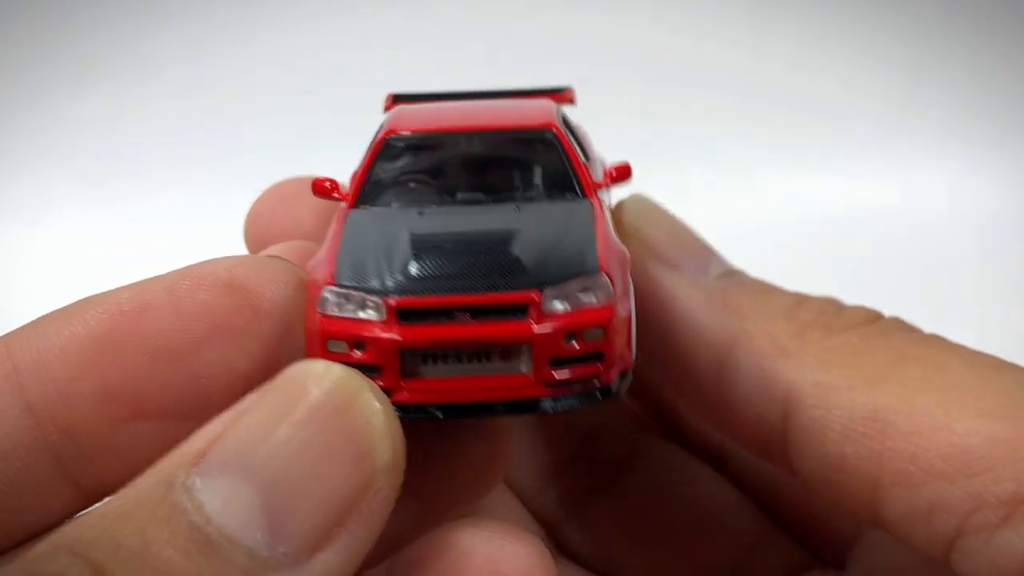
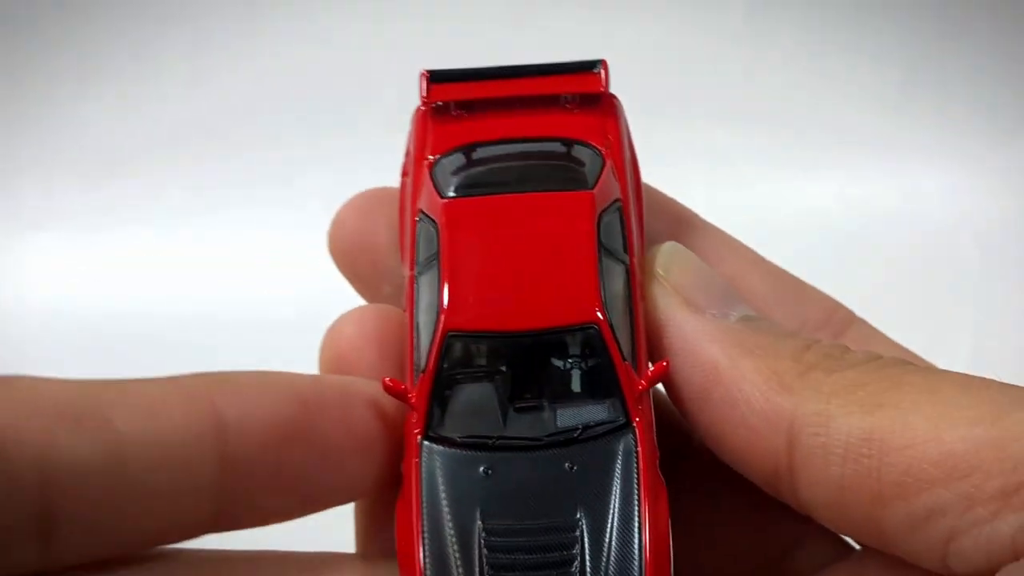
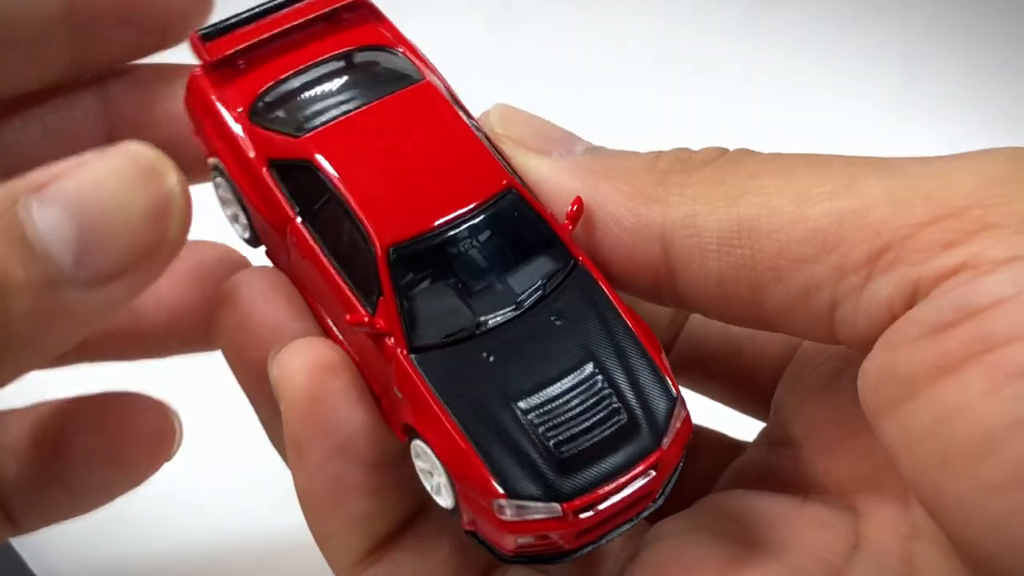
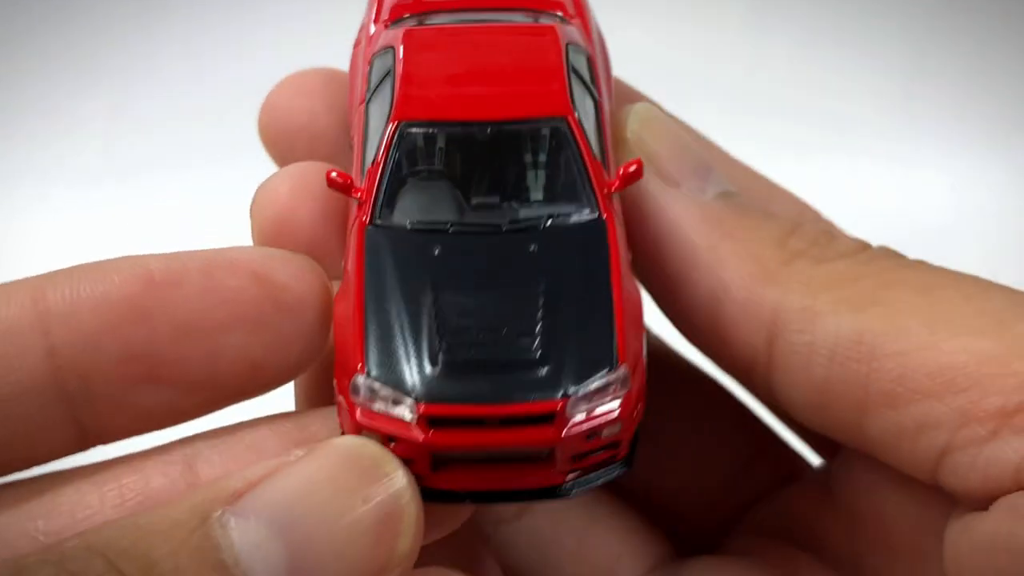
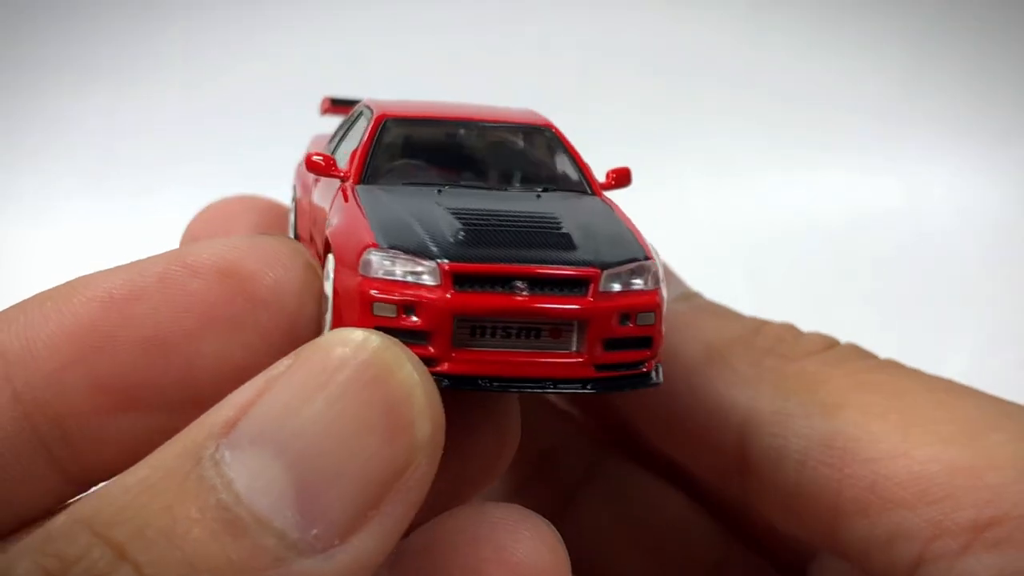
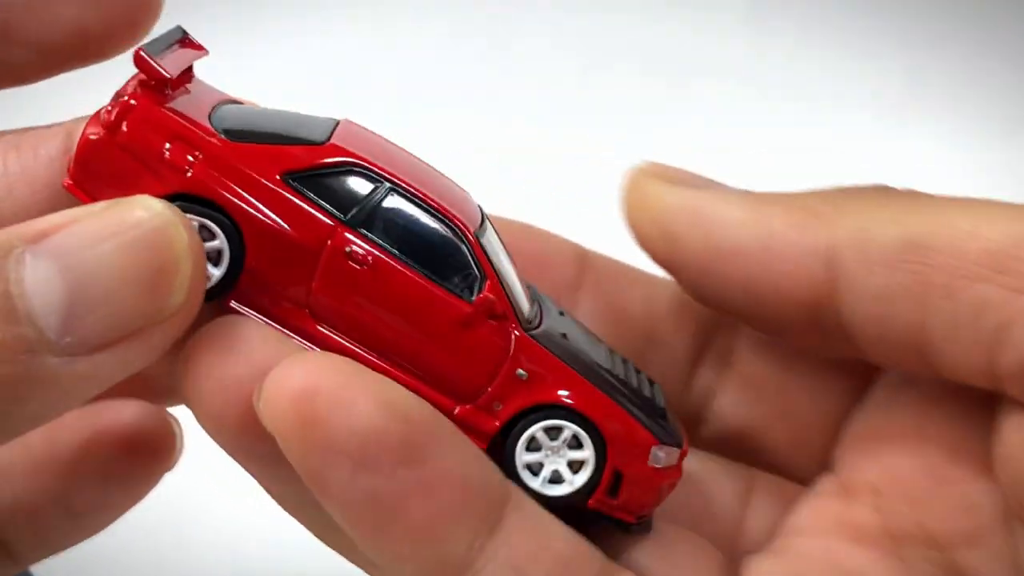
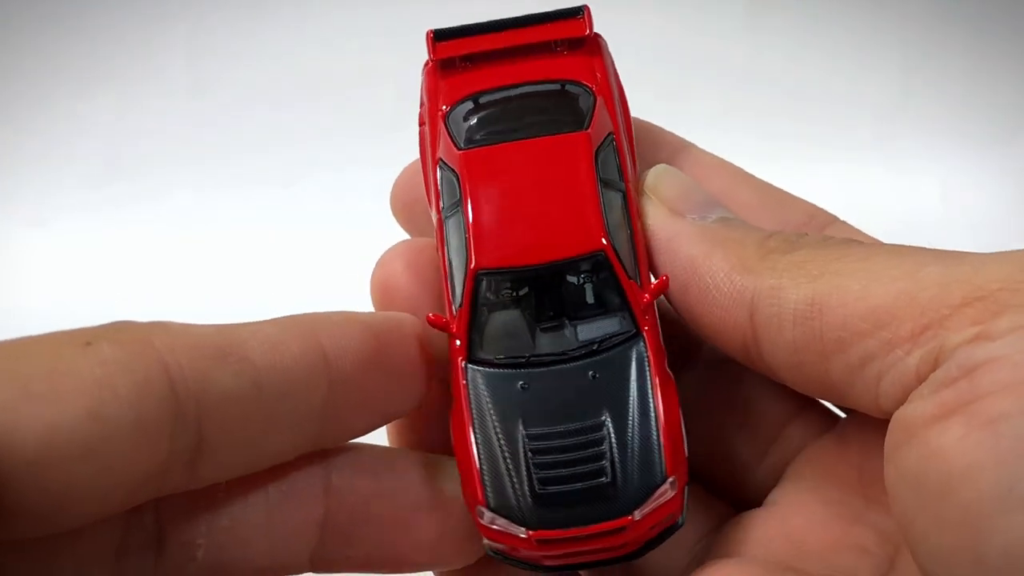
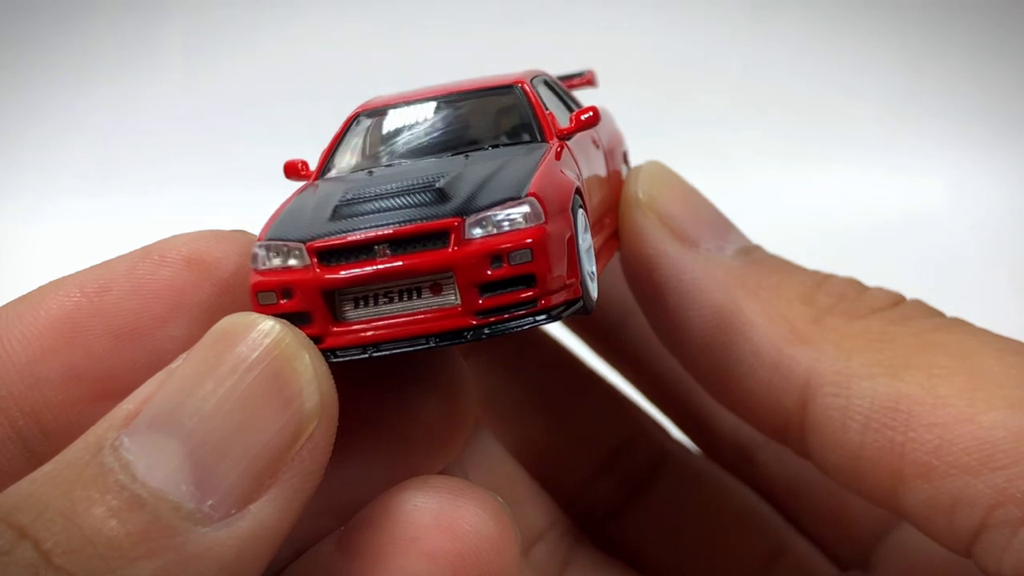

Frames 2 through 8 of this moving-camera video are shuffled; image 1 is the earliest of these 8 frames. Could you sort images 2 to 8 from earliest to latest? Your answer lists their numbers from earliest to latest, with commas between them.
8, 5, 4, 2, 7, 3, 6
